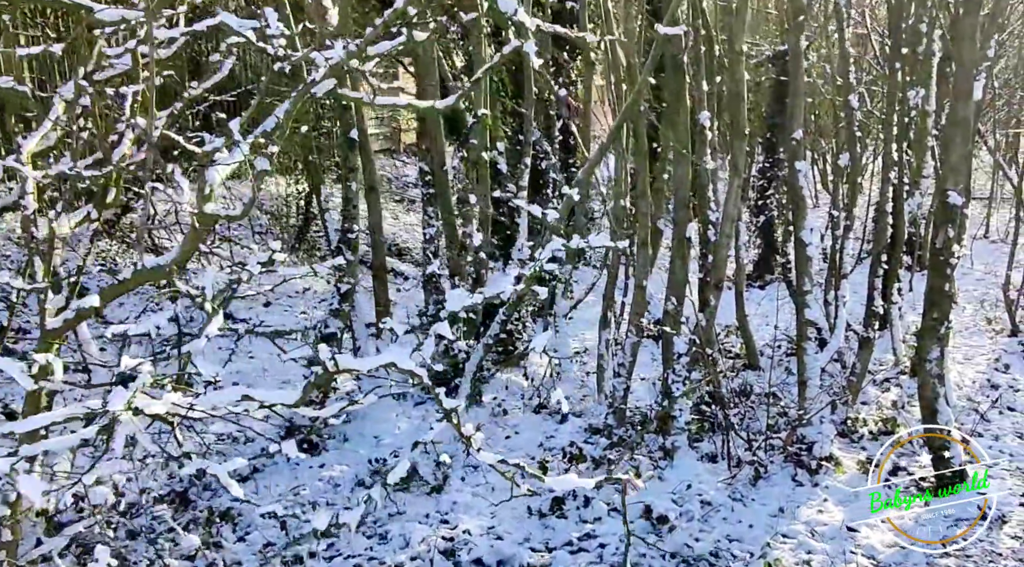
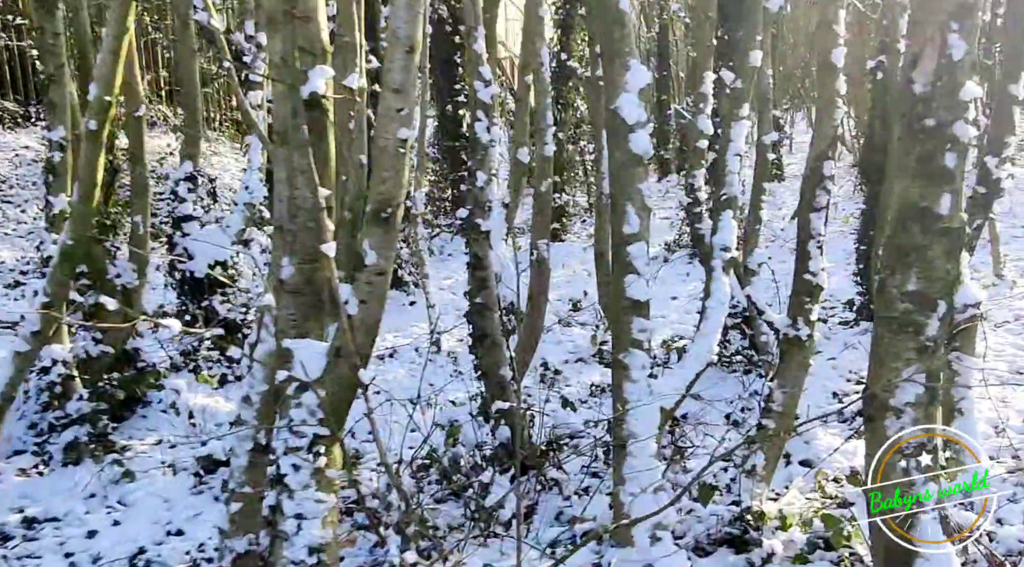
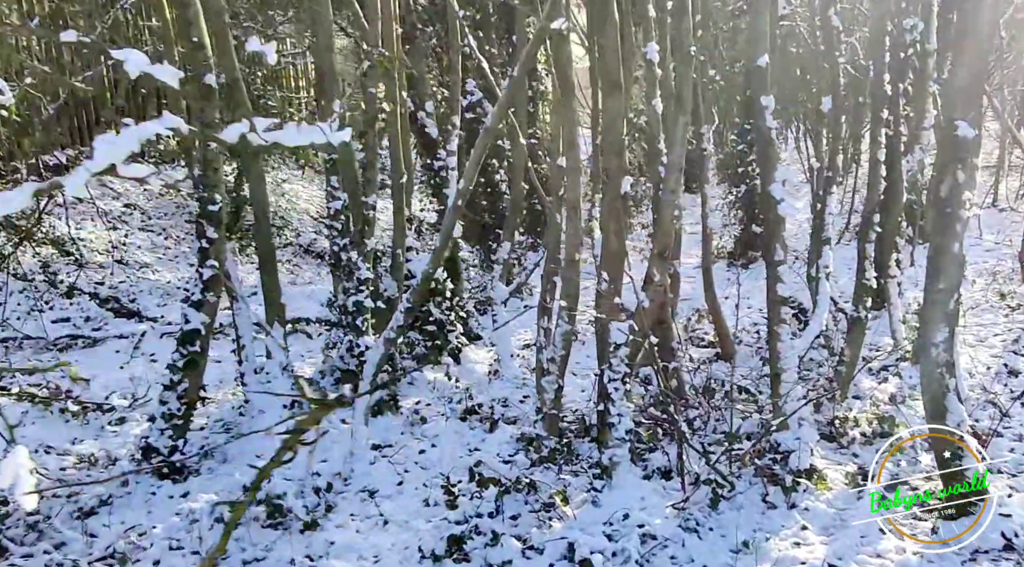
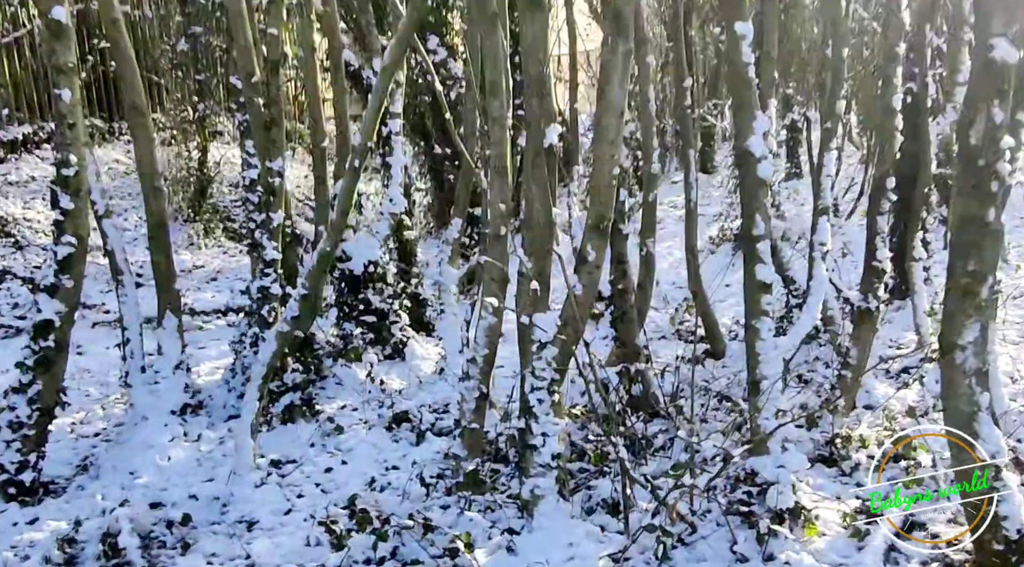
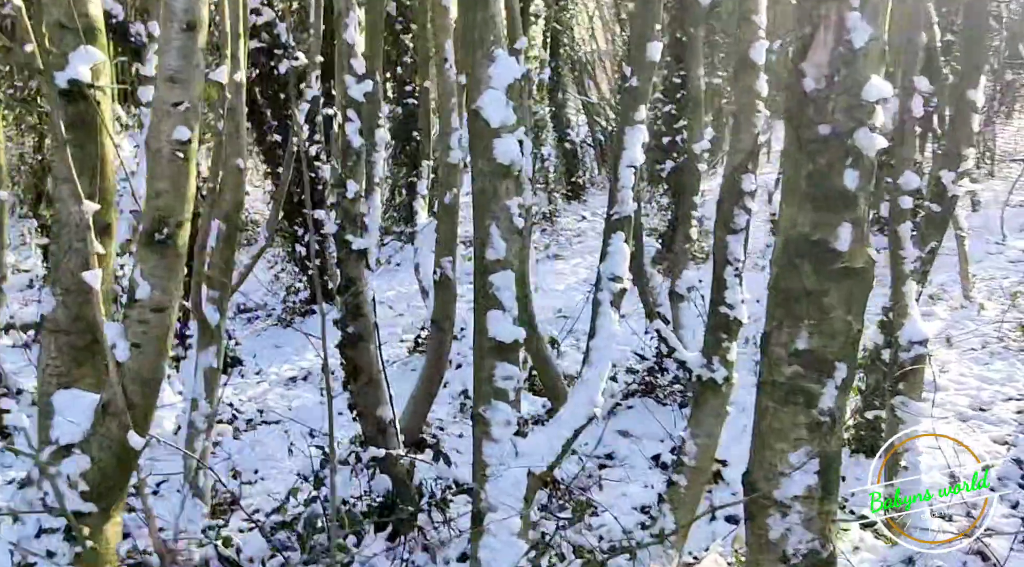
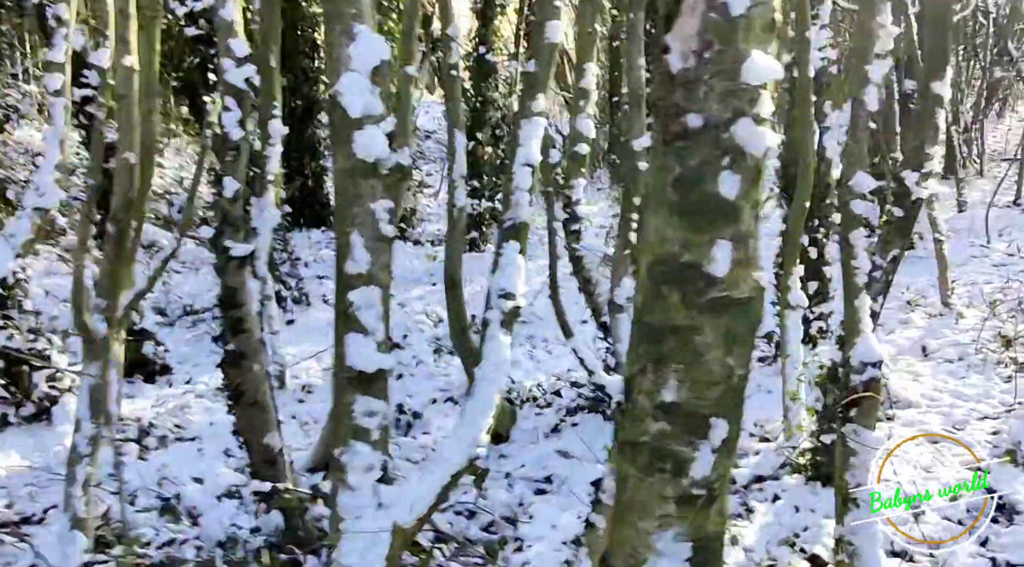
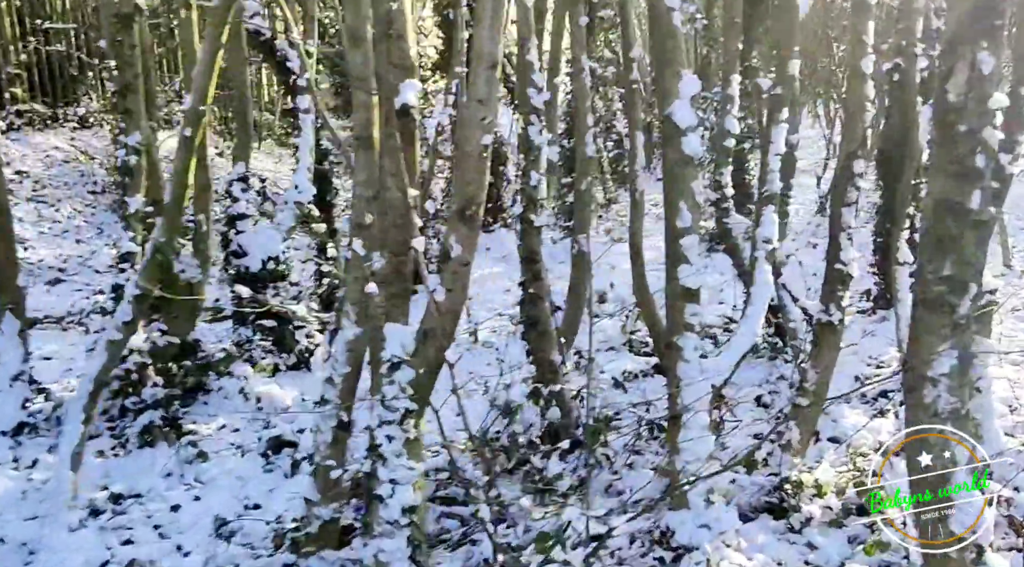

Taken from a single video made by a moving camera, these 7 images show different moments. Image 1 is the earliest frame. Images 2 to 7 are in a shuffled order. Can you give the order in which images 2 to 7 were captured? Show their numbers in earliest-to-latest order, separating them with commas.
3, 4, 7, 2, 5, 6
